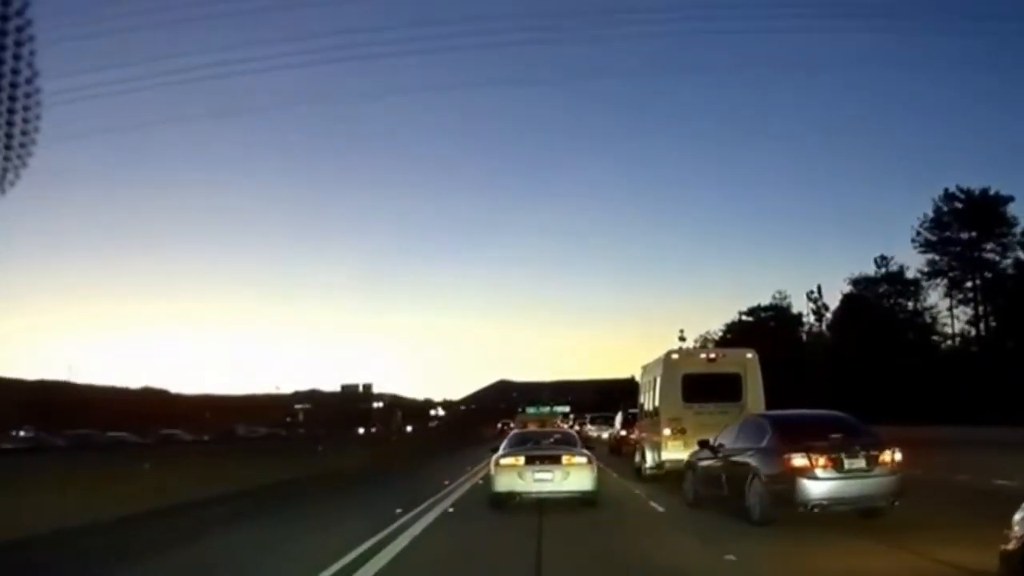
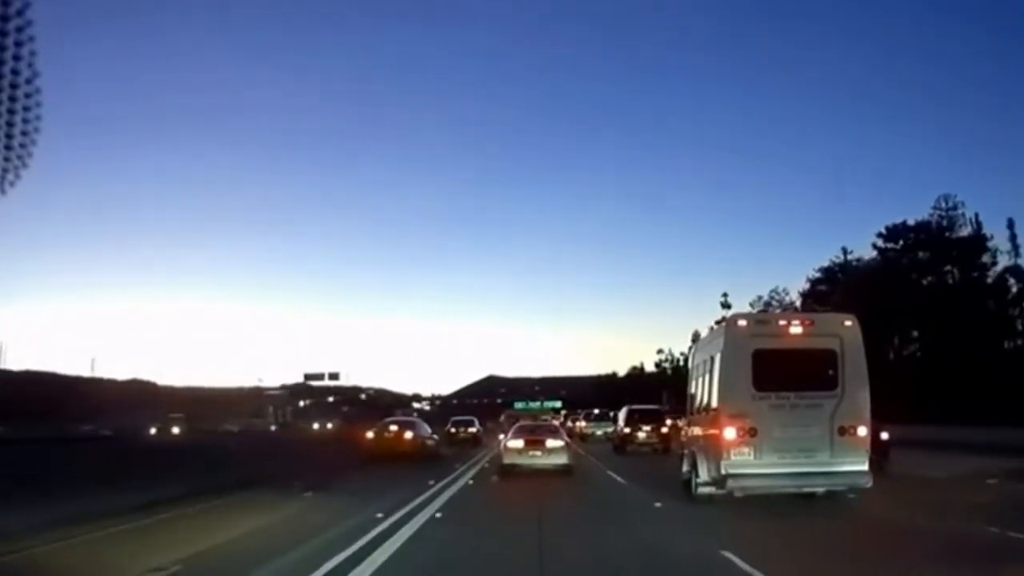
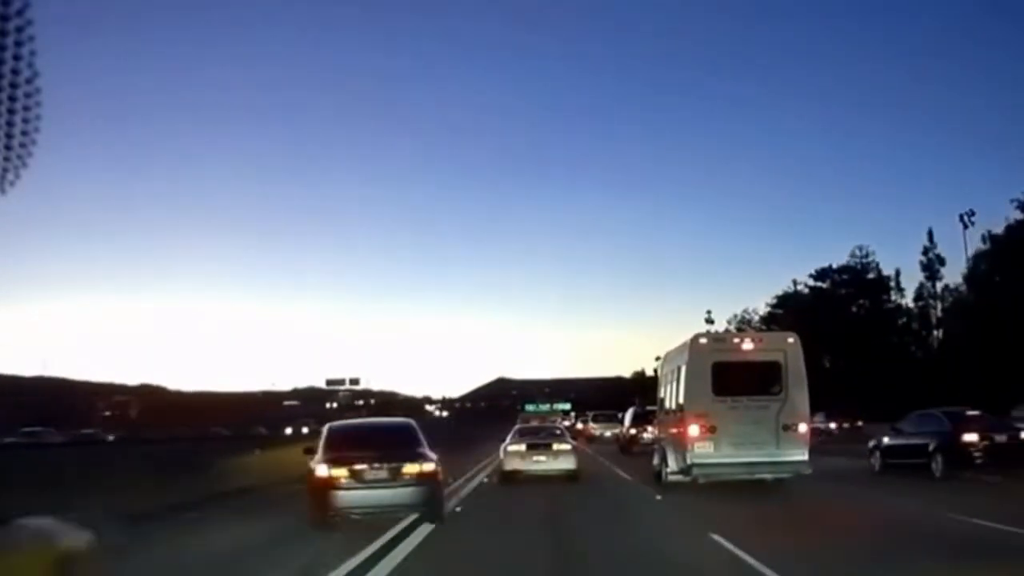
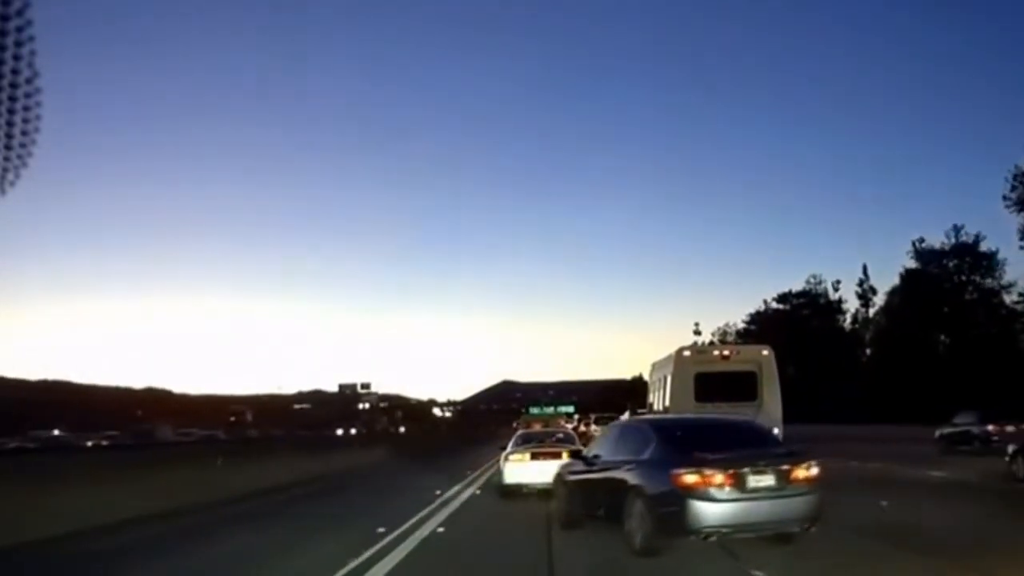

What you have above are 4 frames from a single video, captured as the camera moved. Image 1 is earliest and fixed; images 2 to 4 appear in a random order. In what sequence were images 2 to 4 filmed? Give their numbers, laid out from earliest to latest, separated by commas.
4, 3, 2
